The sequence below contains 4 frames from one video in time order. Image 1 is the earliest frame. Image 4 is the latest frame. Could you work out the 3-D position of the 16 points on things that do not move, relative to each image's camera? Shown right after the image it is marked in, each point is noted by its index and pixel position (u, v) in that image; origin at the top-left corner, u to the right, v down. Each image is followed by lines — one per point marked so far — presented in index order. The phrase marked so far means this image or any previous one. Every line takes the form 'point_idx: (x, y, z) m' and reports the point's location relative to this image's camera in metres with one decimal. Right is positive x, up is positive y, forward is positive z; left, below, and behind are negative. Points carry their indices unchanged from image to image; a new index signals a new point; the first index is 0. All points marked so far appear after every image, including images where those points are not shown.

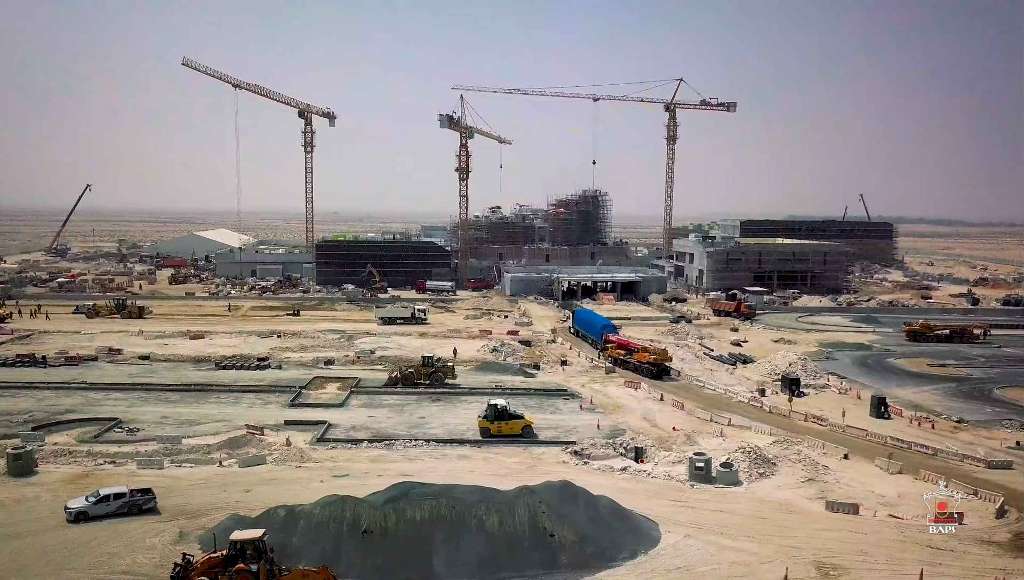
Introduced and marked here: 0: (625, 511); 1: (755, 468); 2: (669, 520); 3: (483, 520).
0: (+2.4, -4.6, +15.5) m
1: (+6.1, -4.5, +18.8) m
2: (+3.4, -5.0, +16.1) m
3: (-0.6, -4.4, +14.3) m
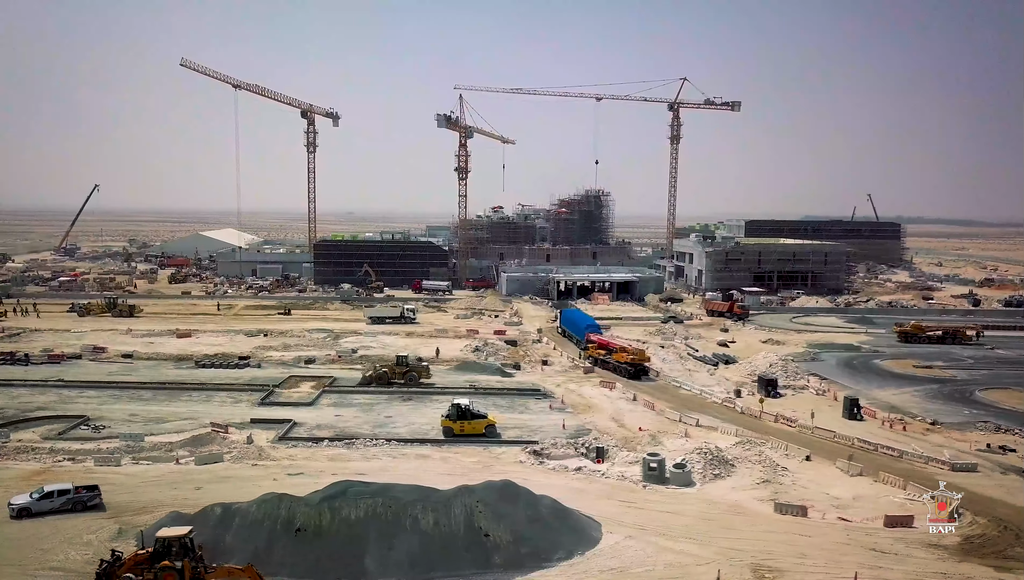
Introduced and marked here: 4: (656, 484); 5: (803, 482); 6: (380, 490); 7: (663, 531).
0: (+1.1, -4.6, +15.5) m
1: (+4.9, -4.5, +18.7) m
2: (+2.2, -5.0, +16.0) m
3: (-1.8, -4.4, +14.3) m
4: (+3.5, -4.7, +18.1) m
5: (+7.2, -4.8, +18.6) m
6: (-2.7, -4.1, +15.1) m
7: (+3.1, -5.0, +15.5) m
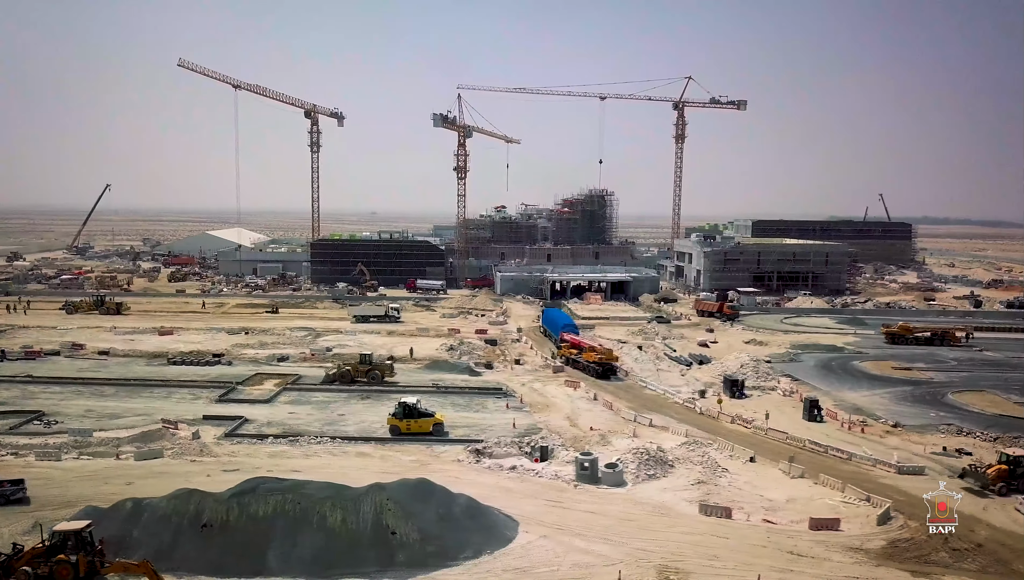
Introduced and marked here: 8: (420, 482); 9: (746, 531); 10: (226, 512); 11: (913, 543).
0: (-0.6, -4.6, +15.4) m
1: (+3.3, -4.5, +18.5) m
2: (+0.4, -4.9, +15.9) m
3: (-3.6, -4.4, +14.3) m
4: (+1.8, -4.7, +17.9) m
5: (+5.6, -4.8, +18.3) m
6: (-4.5, -4.0, +15.1) m
7: (+1.4, -5.0, +15.3) m
8: (-1.9, -4.0, +15.4) m
9: (+4.9, -5.0, +15.4) m
10: (-5.5, -4.2, +14.2) m
11: (+8.3, -5.3, +15.4) m
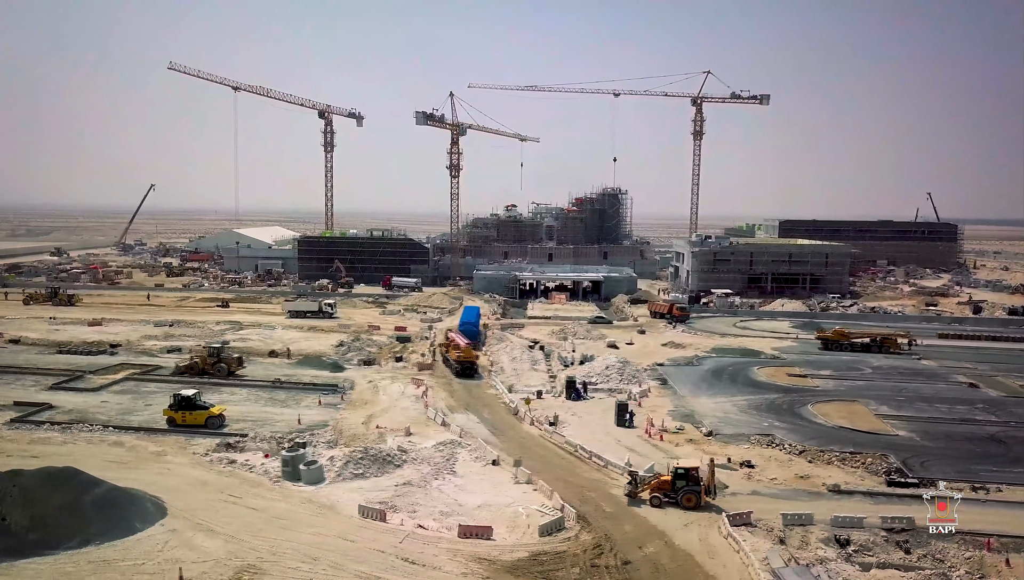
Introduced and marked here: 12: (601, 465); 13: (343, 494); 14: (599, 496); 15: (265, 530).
0: (-8.0, -4.4, +15.3) m
1: (-3.8, -4.3, +18.1) m
2: (-6.9, -4.7, +15.8) m
3: (-11.1, -4.1, +14.5) m
4: (-5.3, -4.5, +17.6) m
5: (-1.5, -4.7, +17.6) m
6: (-11.9, -3.7, +15.4) m
7: (-6.0, -4.8, +15.1) m
8: (-9.3, -3.8, +15.5) m
9: (-2.5, -4.9, +14.8) m
10: (-13.0, -4.0, +14.7) m
11: (+0.9, -5.2, +14.5) m
12: (+2.4, -4.6, +19.6) m
13: (-3.8, -4.6, +16.9) m
14: (+2.1, -4.8, +17.5) m
15: (-5.0, -4.8, +15.0) m
